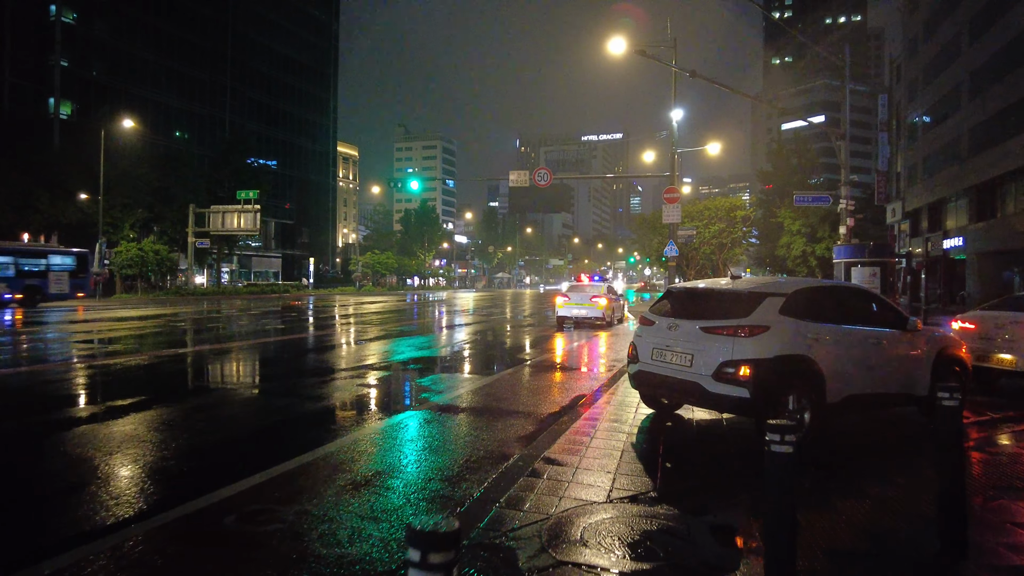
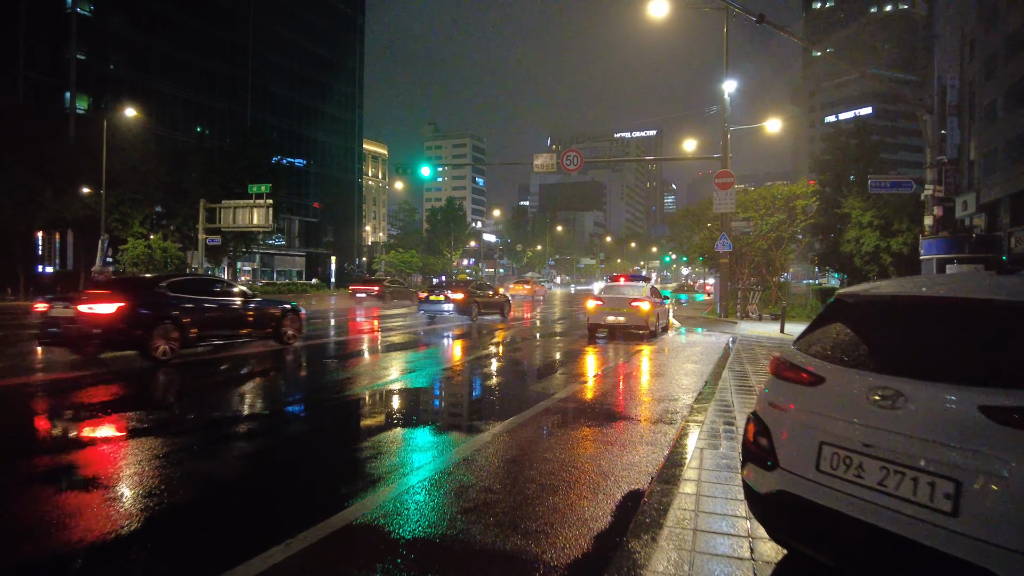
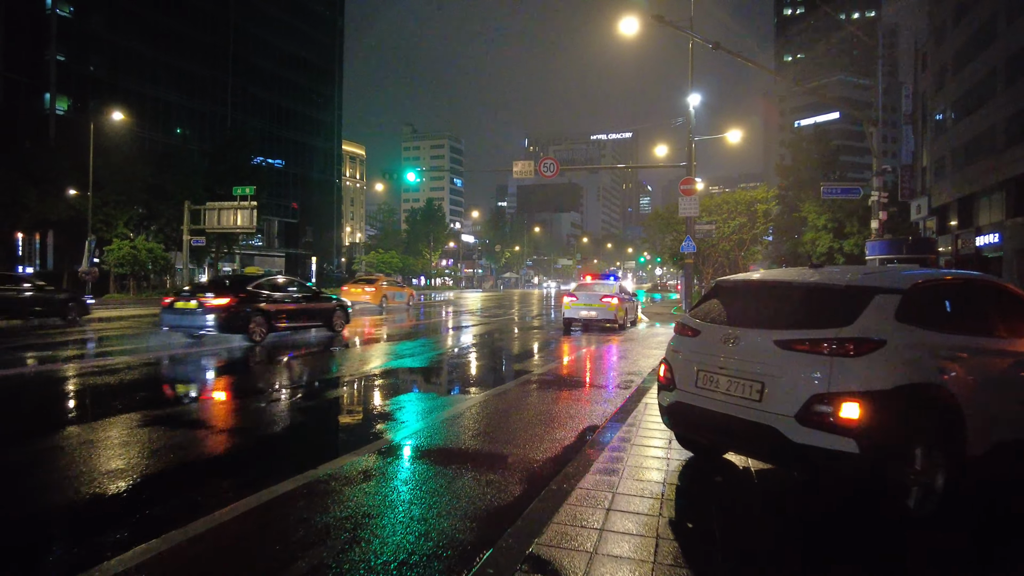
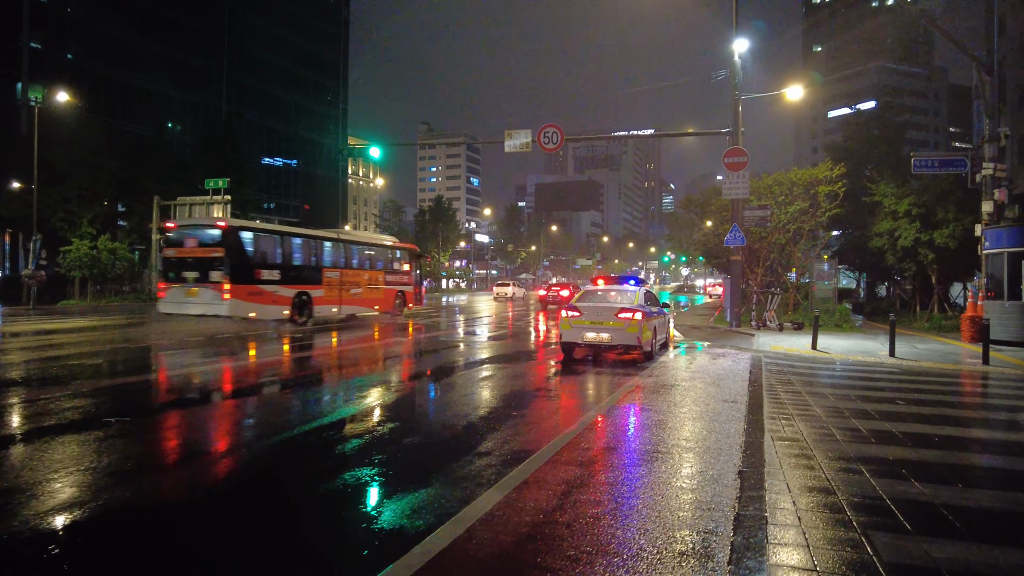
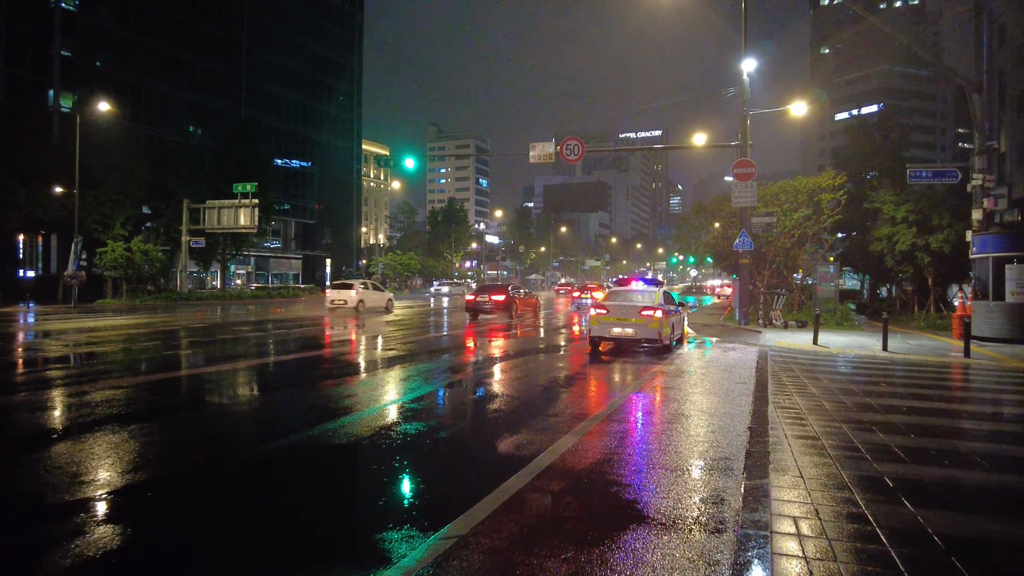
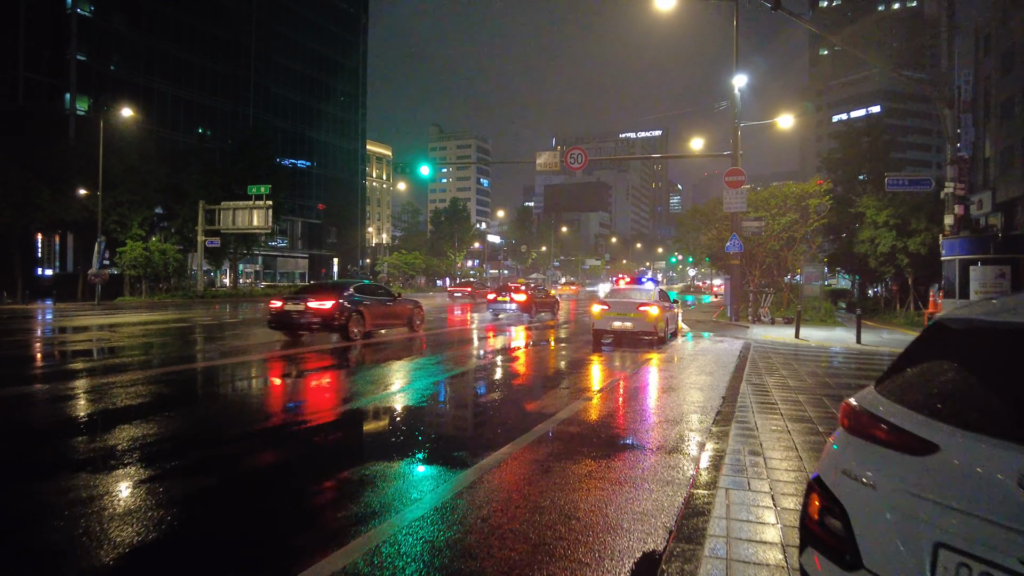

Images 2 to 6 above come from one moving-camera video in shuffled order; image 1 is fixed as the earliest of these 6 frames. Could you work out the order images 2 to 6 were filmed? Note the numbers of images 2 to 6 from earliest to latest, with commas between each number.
3, 2, 6, 5, 4
